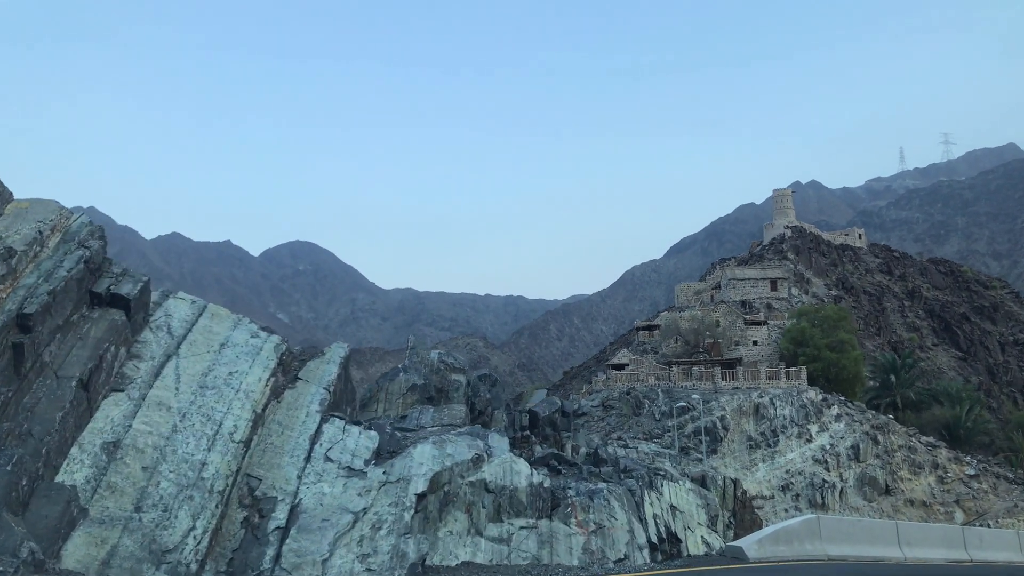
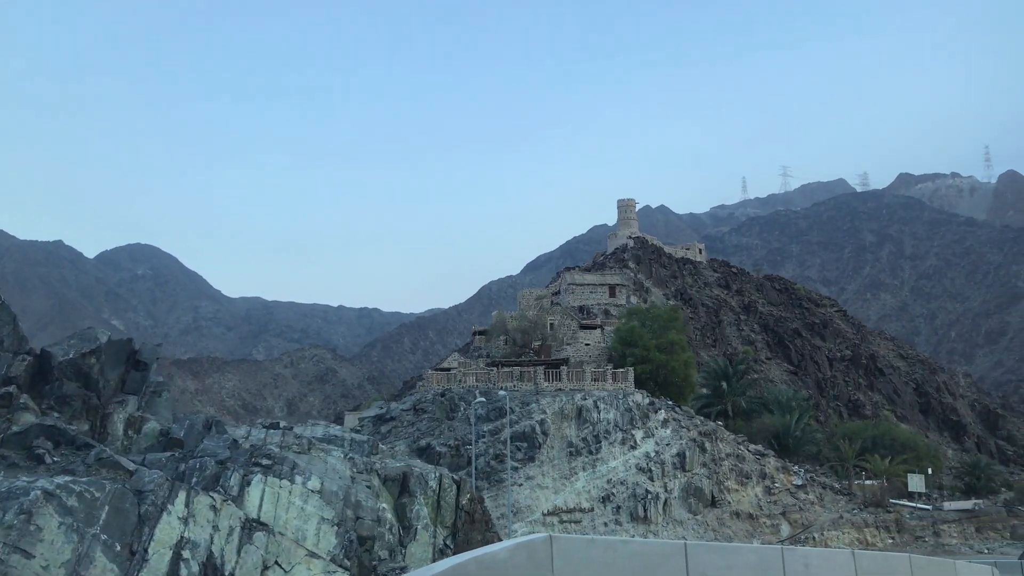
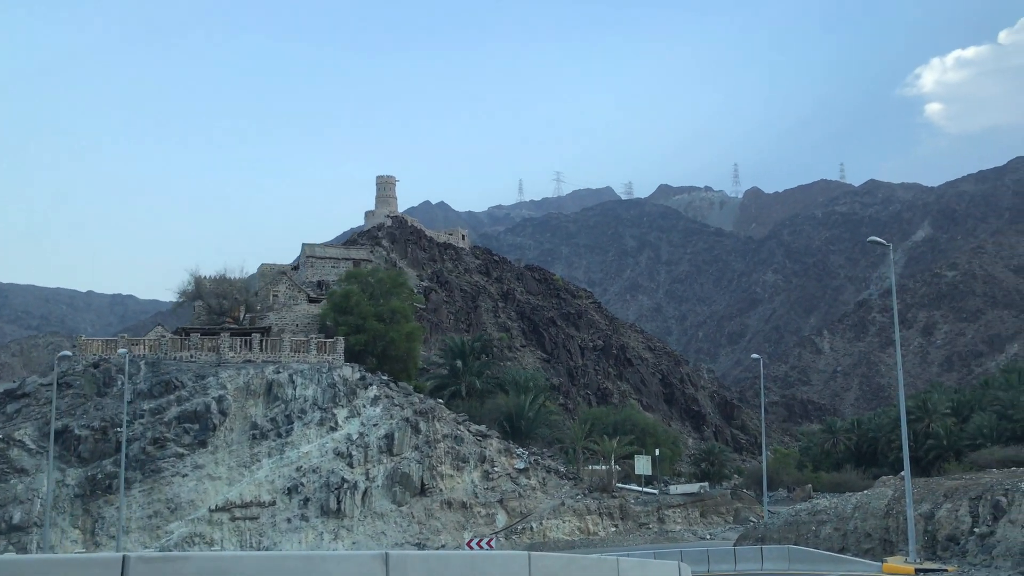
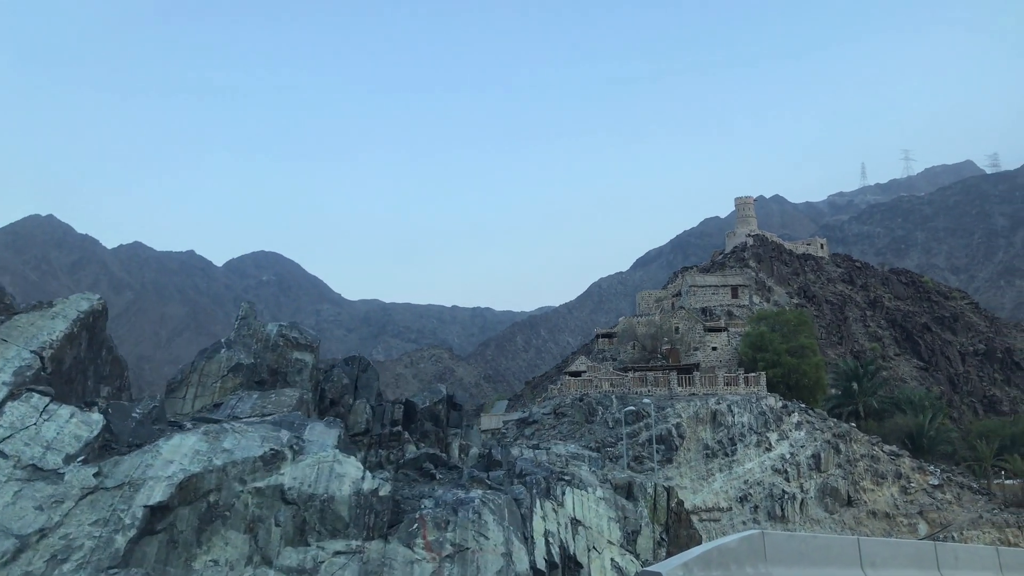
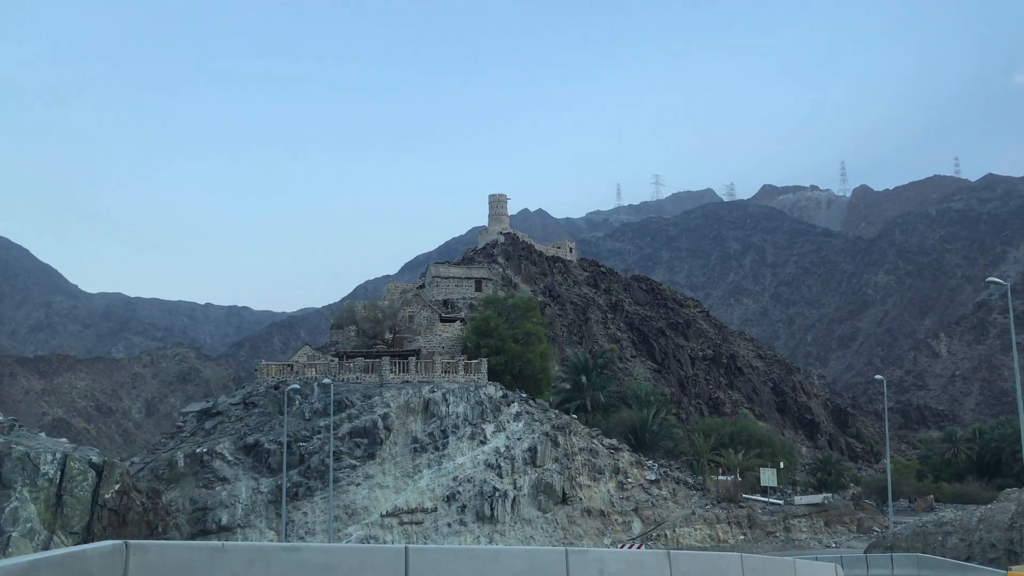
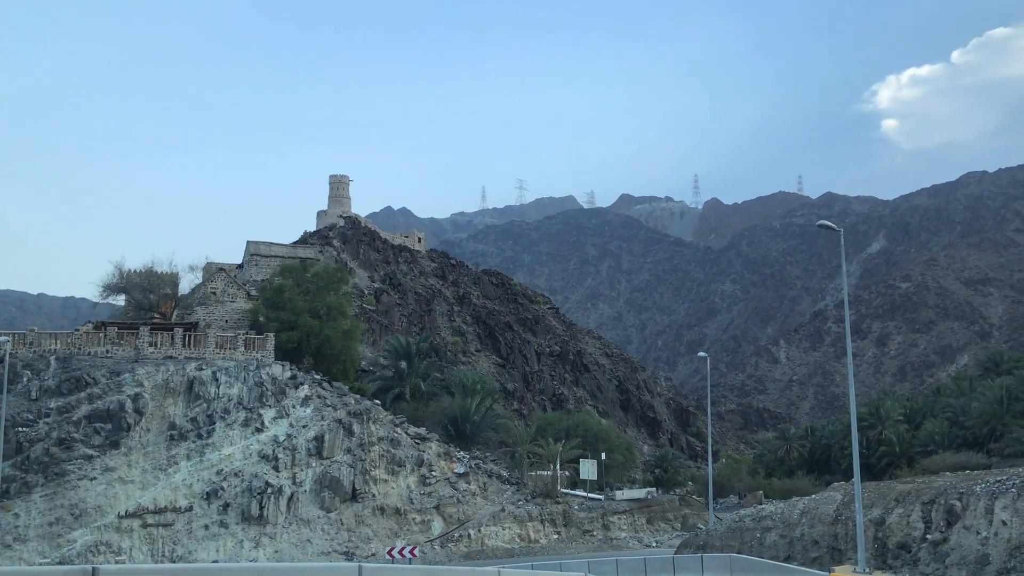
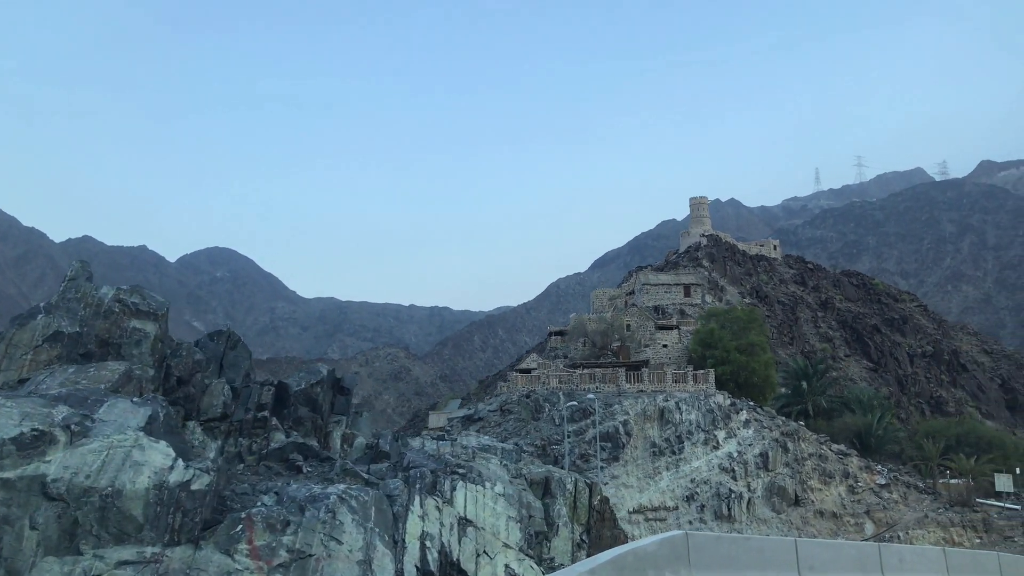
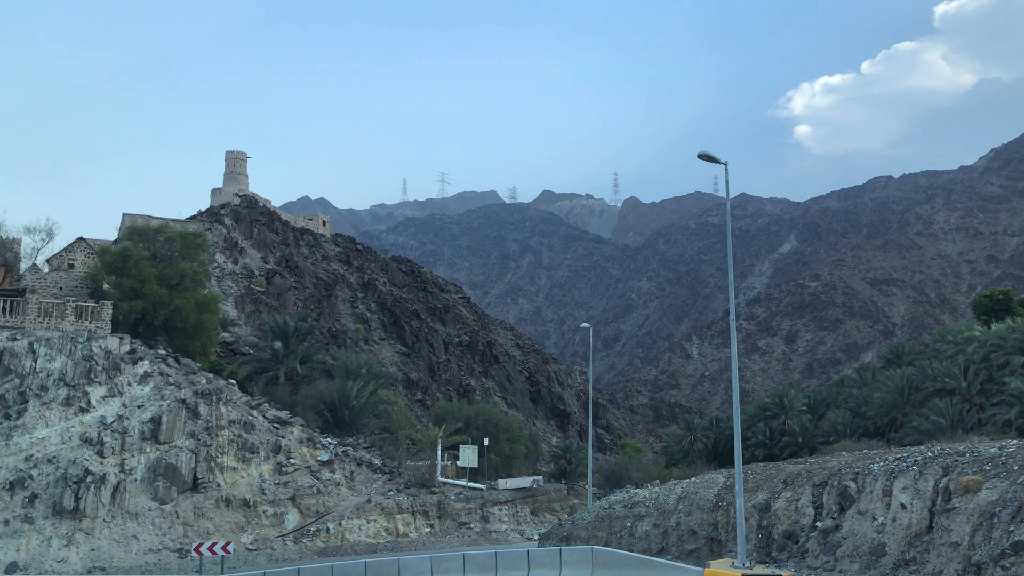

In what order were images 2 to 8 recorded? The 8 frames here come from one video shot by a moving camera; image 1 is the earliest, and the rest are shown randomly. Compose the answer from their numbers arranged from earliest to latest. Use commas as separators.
4, 7, 2, 5, 3, 6, 8
